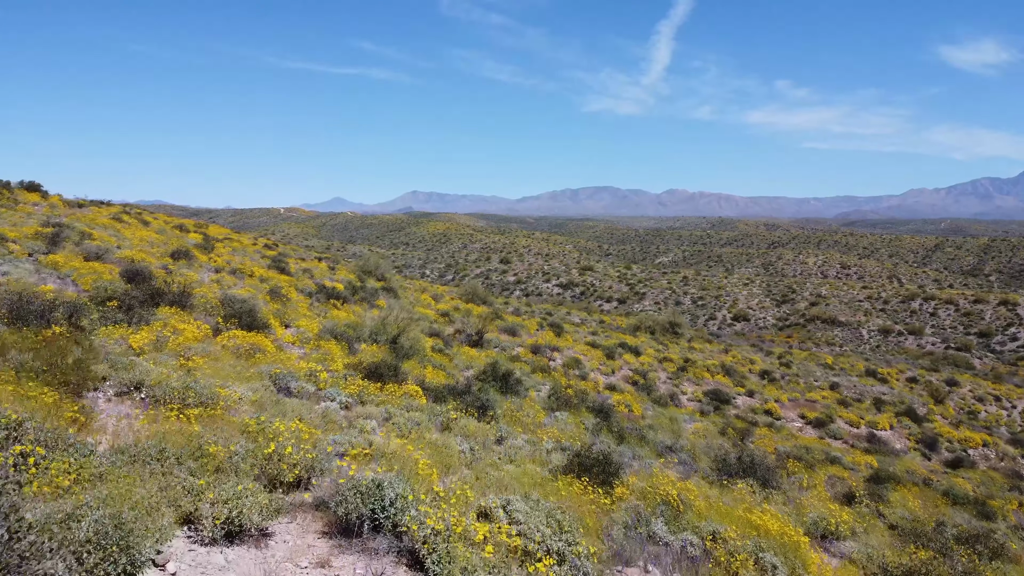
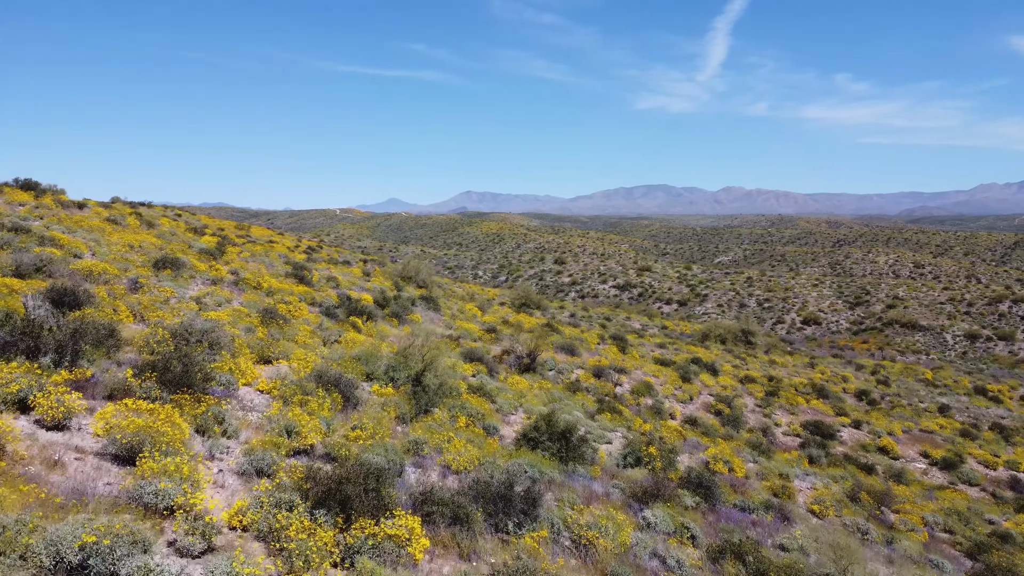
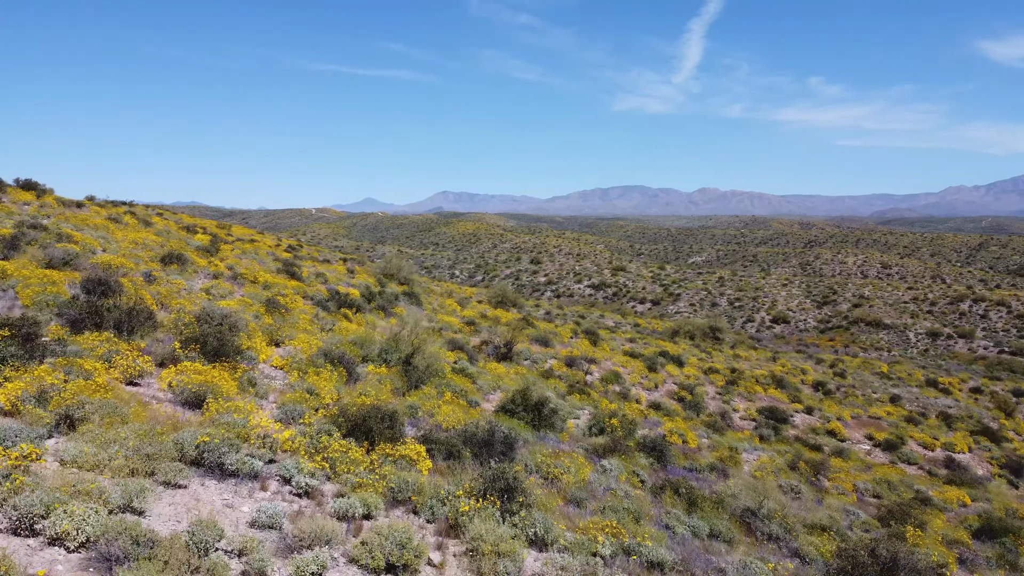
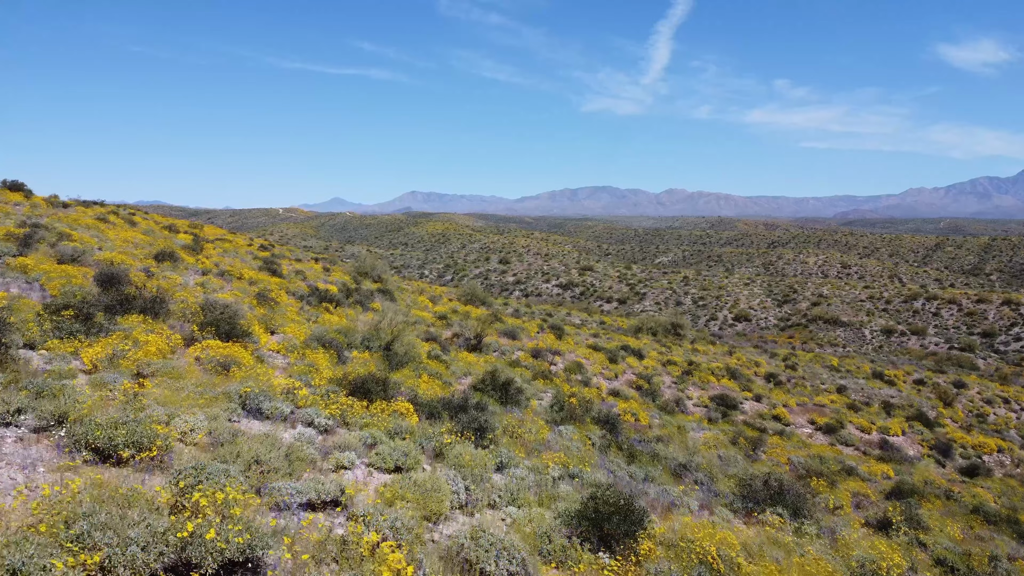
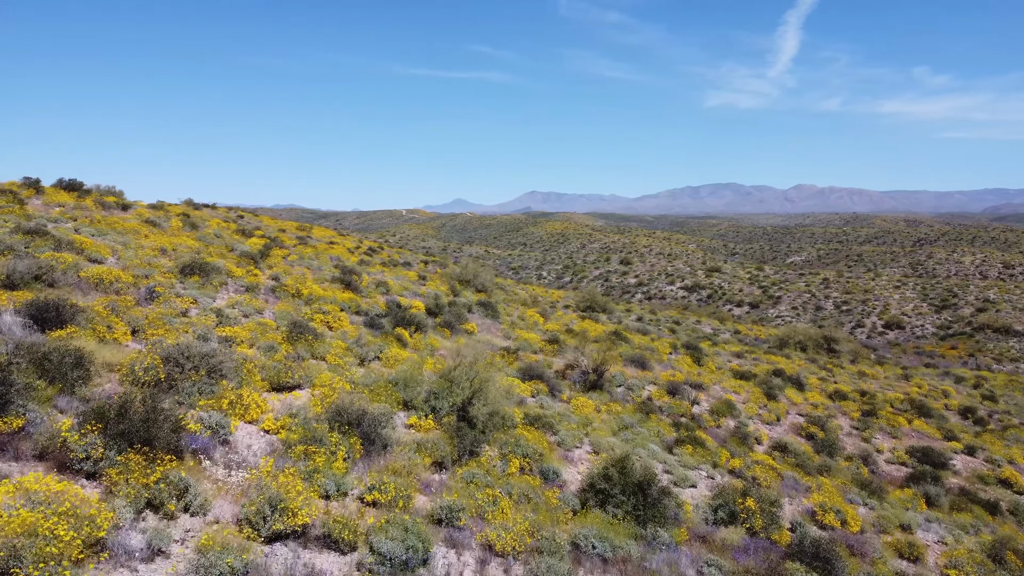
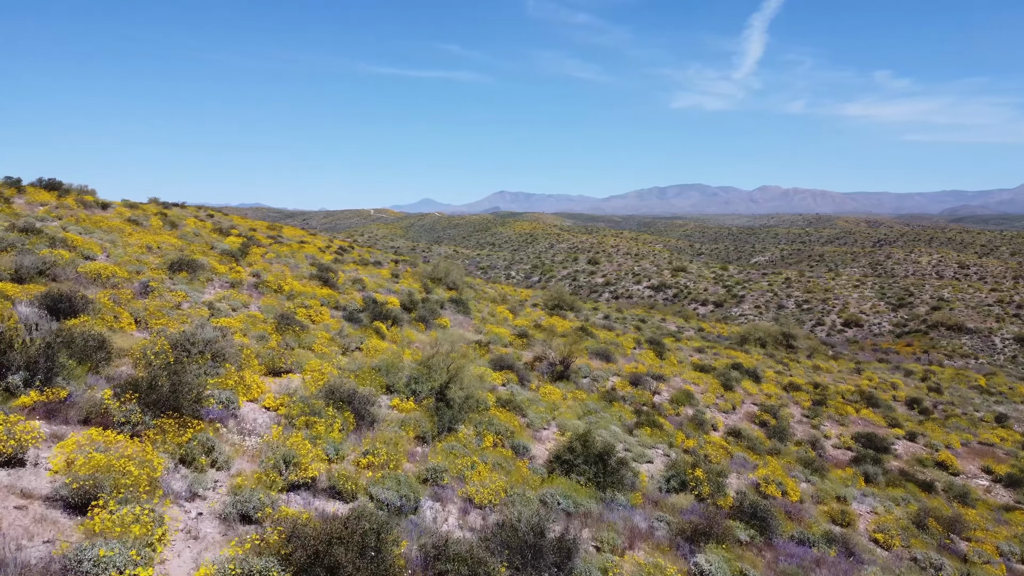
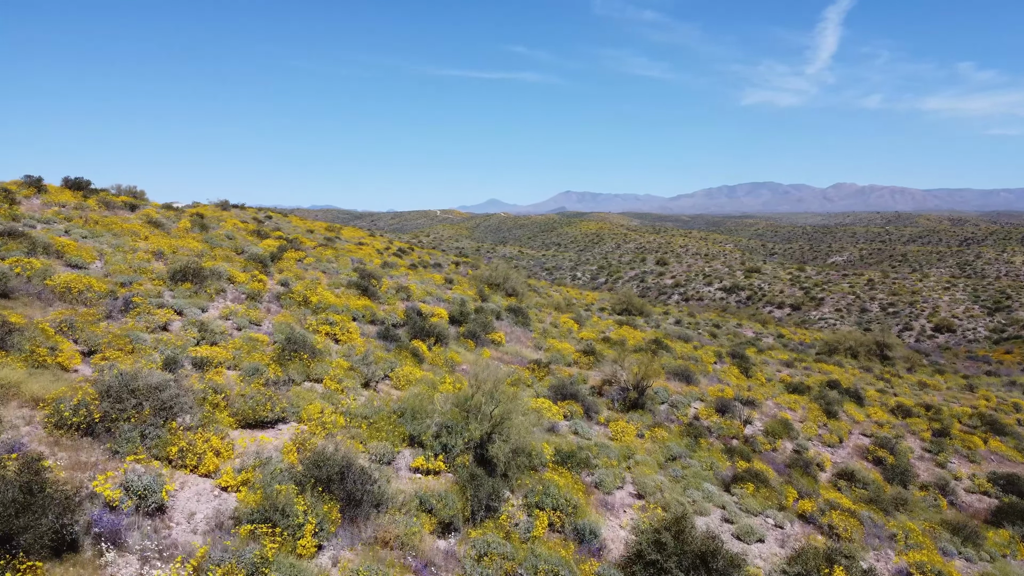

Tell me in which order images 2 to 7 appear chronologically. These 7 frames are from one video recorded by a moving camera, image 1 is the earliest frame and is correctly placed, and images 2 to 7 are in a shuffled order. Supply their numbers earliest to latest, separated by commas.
4, 3, 2, 6, 5, 7
